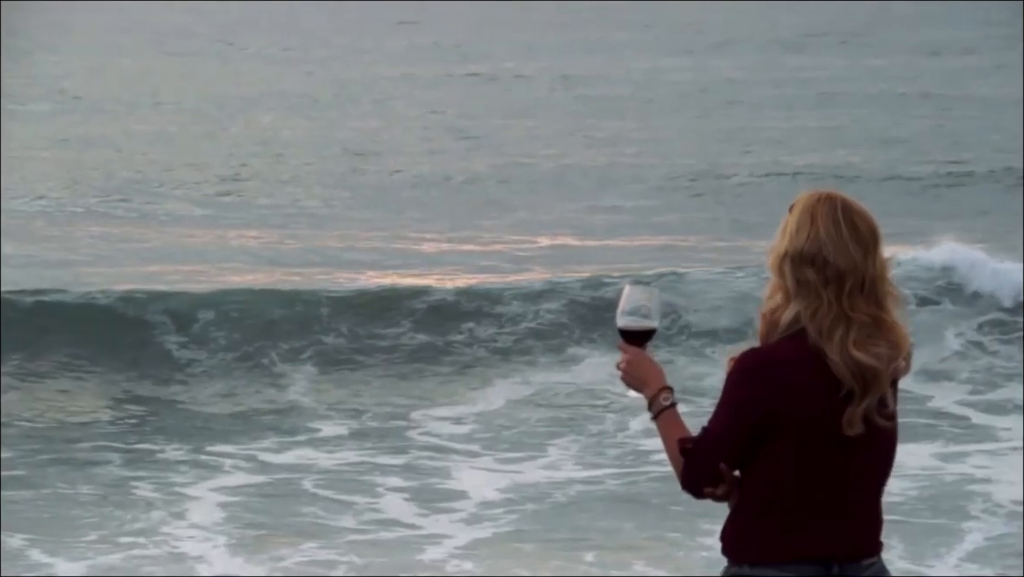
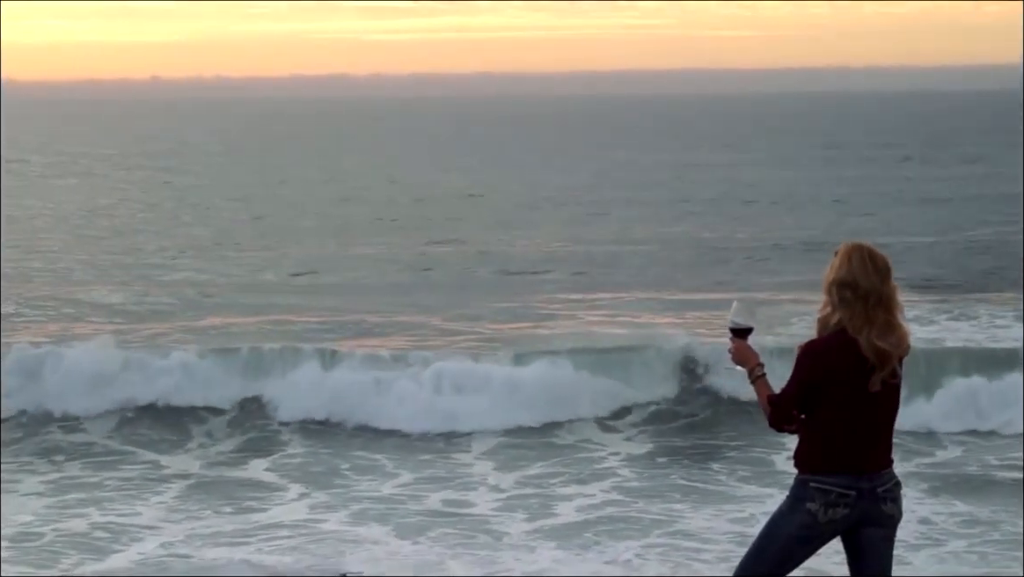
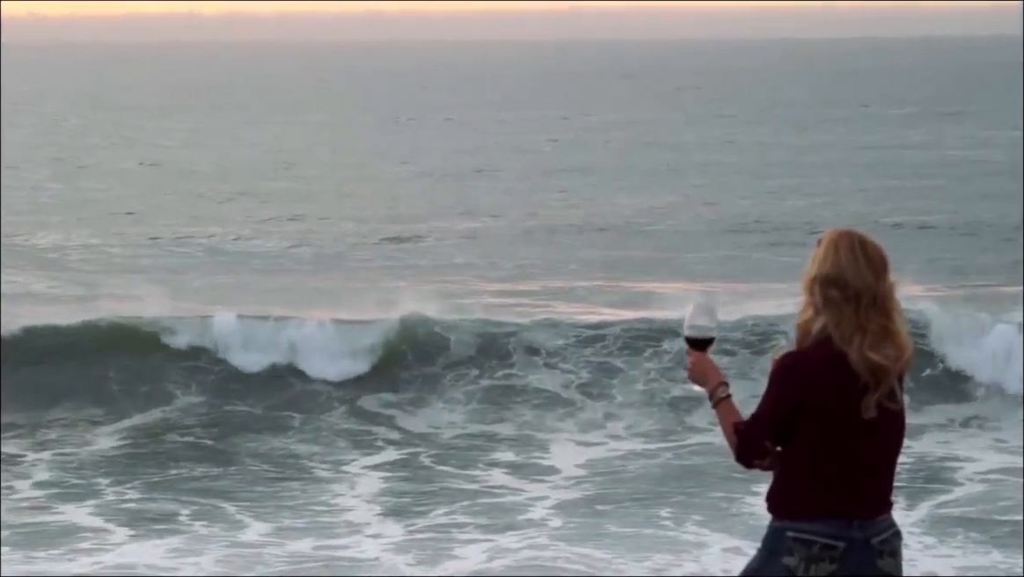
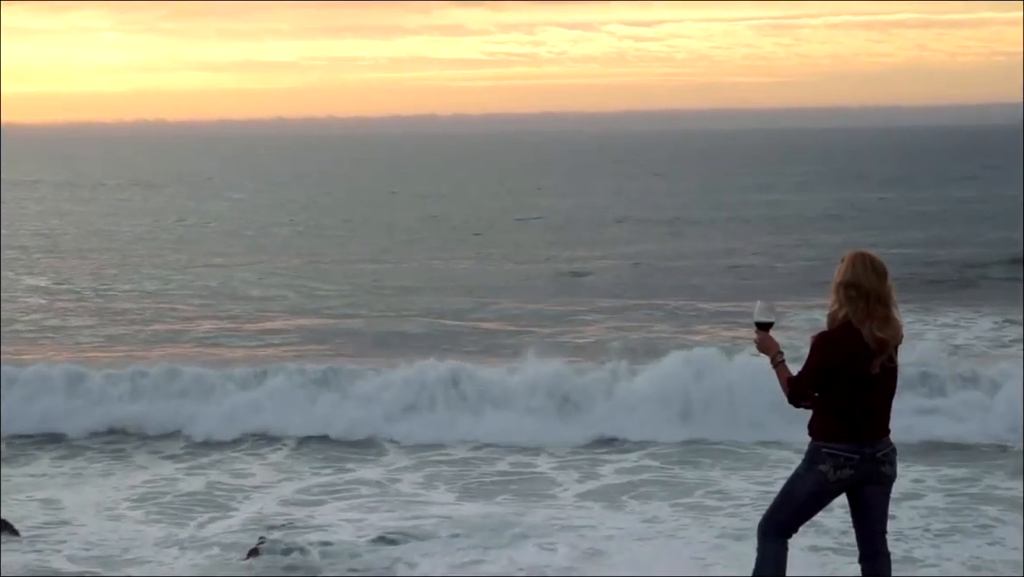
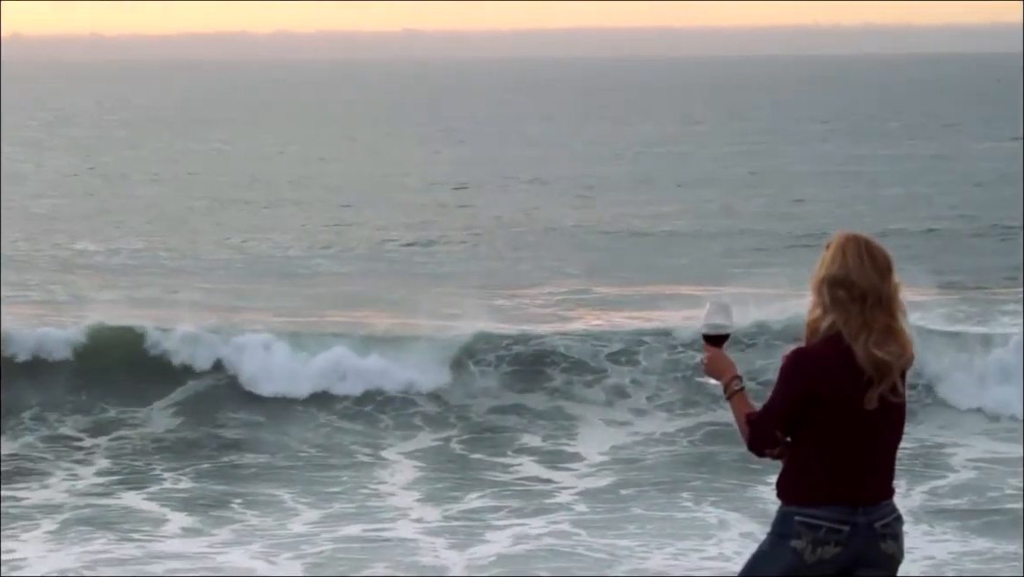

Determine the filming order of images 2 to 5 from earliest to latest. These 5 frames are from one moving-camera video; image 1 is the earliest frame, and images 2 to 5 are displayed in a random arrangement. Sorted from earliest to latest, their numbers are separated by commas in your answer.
3, 5, 2, 4
